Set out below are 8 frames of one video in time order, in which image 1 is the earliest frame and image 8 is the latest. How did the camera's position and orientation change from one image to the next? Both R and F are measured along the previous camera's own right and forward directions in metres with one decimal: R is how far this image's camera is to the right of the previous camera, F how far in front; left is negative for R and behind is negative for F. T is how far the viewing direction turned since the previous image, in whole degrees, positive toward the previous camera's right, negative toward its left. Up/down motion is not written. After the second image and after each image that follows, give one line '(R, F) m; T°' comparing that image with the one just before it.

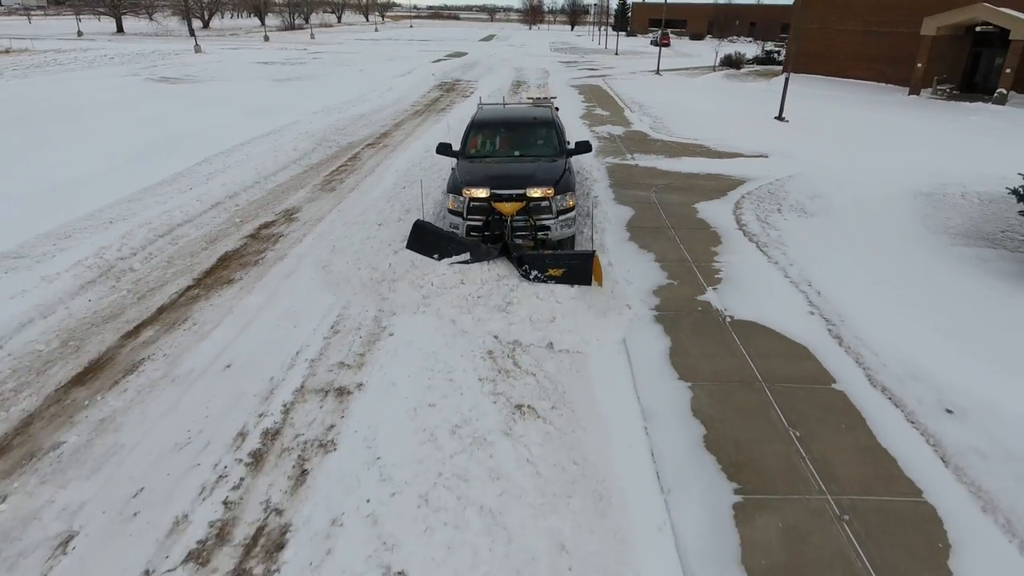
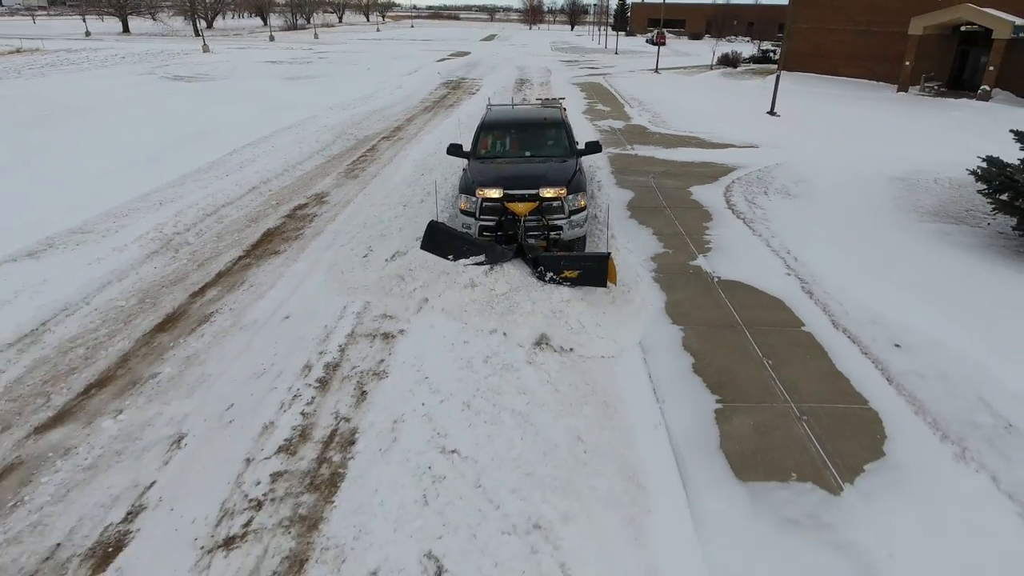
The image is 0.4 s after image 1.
(-0.2, -0.9) m; 0°
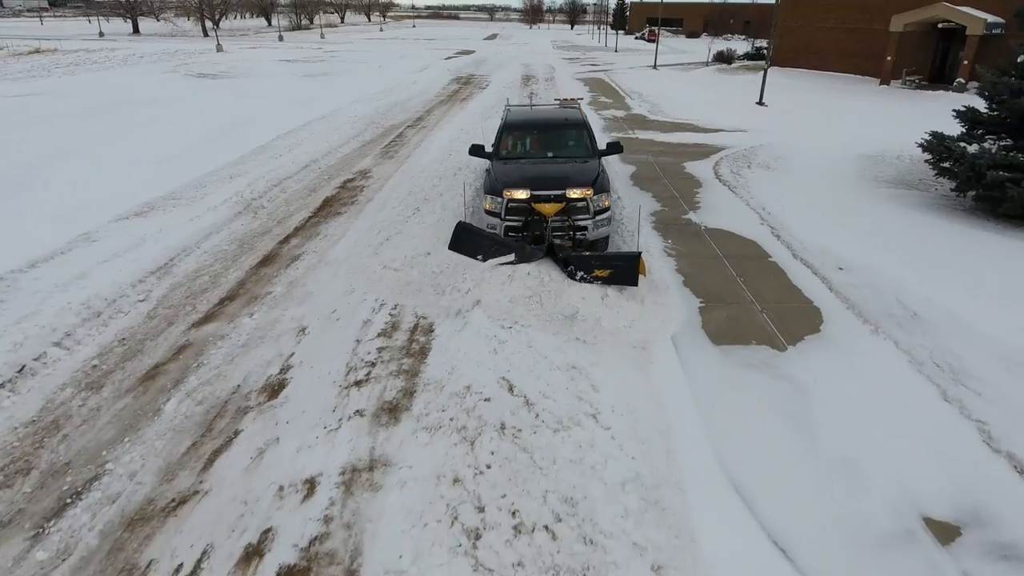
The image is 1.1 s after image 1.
(-0.4, -1.5) m; 0°
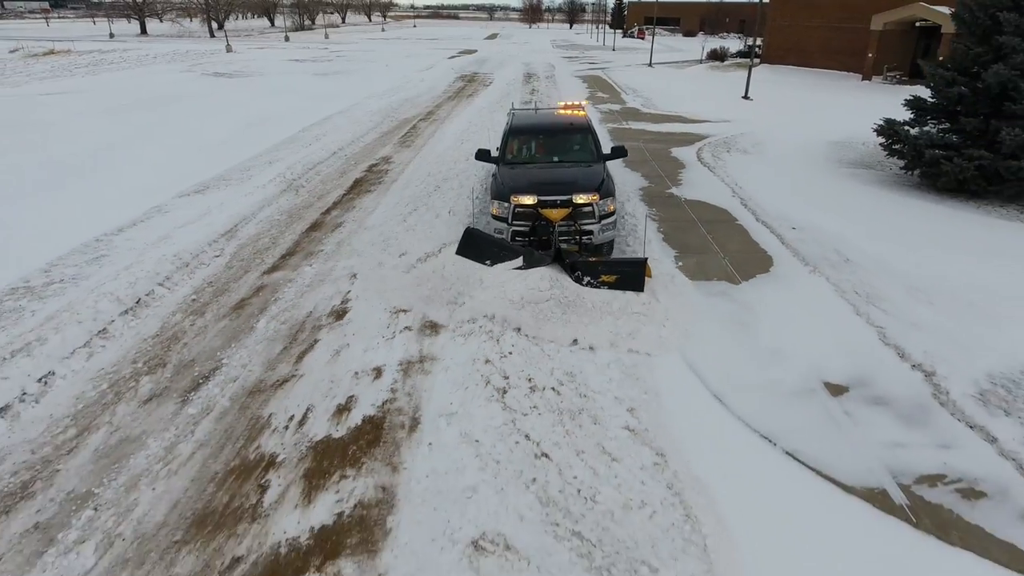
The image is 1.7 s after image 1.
(-0.1, -1.4) m; 0°
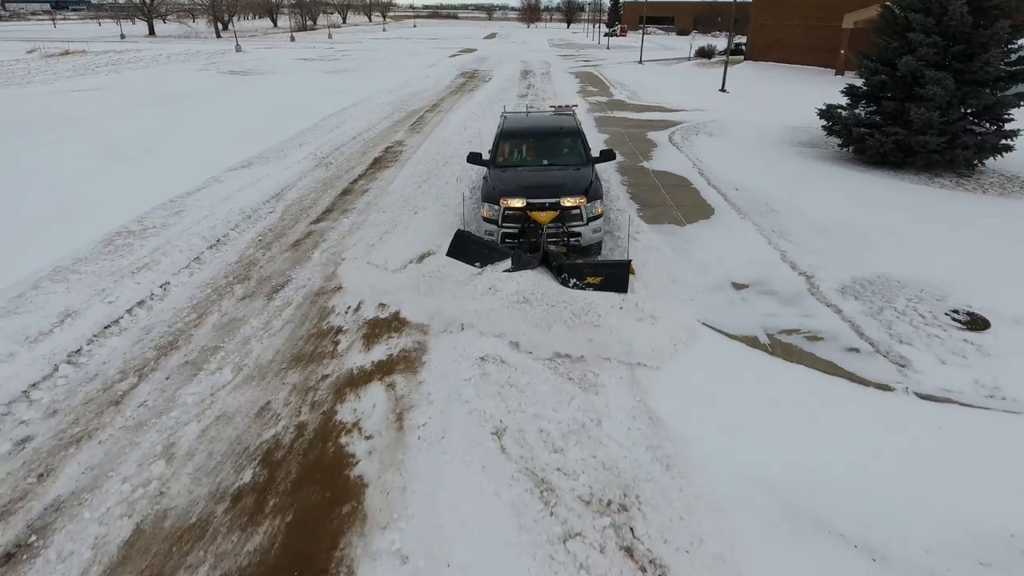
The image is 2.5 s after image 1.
(+0.1, -1.9) m; 0°
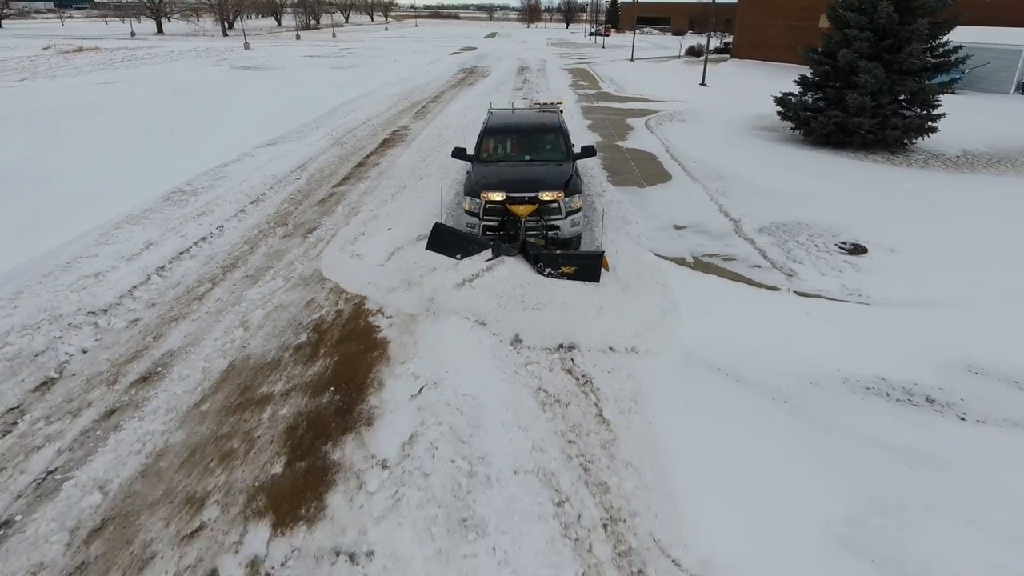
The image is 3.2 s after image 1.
(+0.2, -1.7) m; 0°
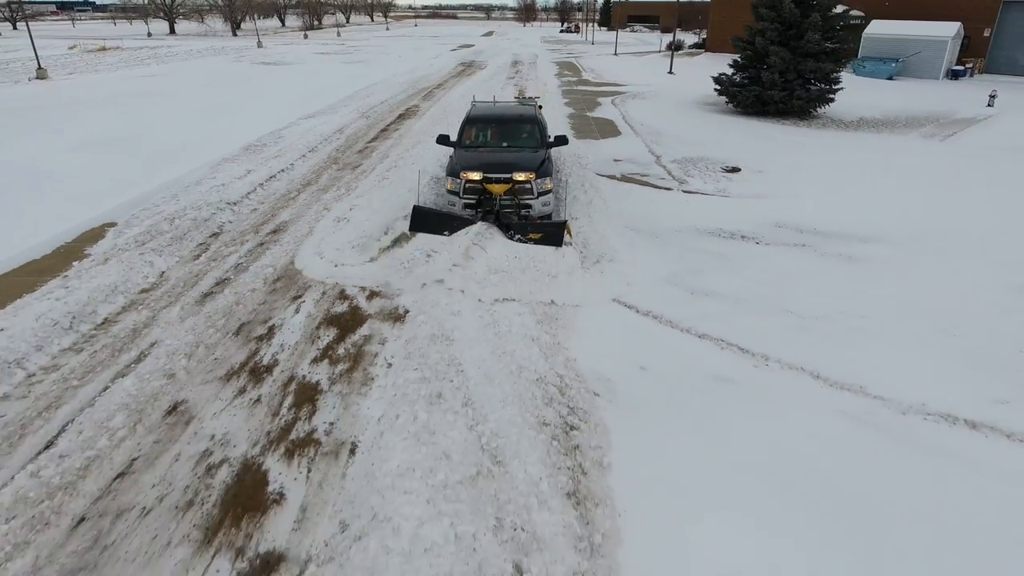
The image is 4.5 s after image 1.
(+0.2, -3.6) m; 0°
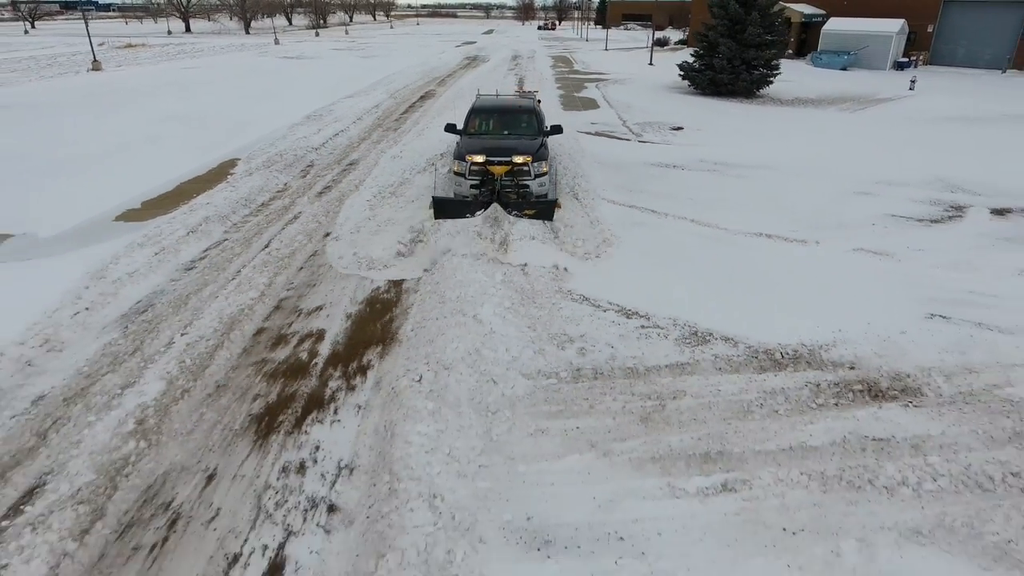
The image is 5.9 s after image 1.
(-0.1, -4.1) m; 0°
